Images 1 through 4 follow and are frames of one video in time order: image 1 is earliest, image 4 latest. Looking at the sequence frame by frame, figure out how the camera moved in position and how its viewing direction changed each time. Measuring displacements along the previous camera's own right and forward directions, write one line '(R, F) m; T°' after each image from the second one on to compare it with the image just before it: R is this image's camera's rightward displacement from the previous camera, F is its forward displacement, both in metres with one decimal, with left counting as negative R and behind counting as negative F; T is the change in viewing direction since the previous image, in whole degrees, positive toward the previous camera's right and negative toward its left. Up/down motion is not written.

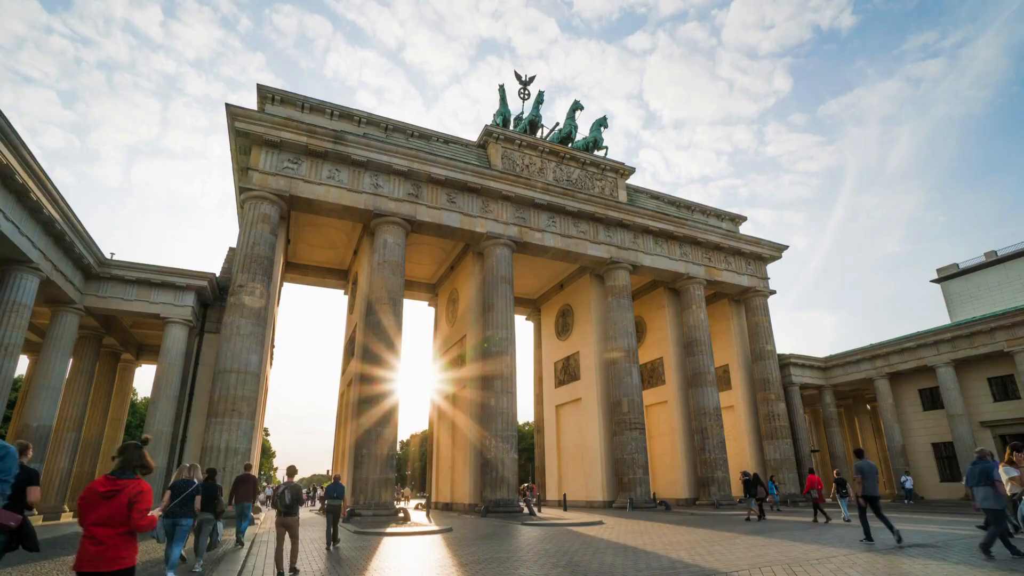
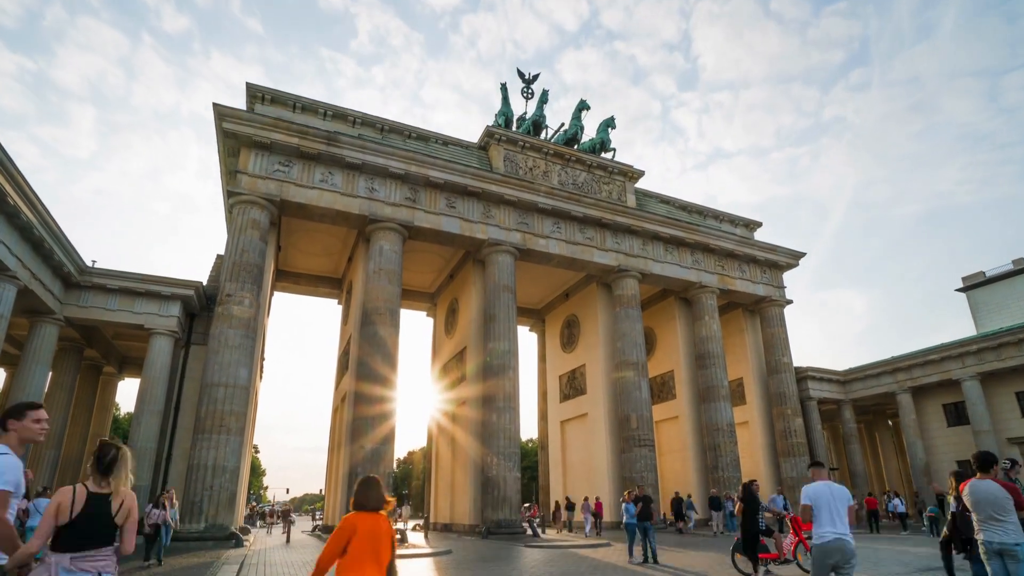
(0.0, +1.1) m; 0°
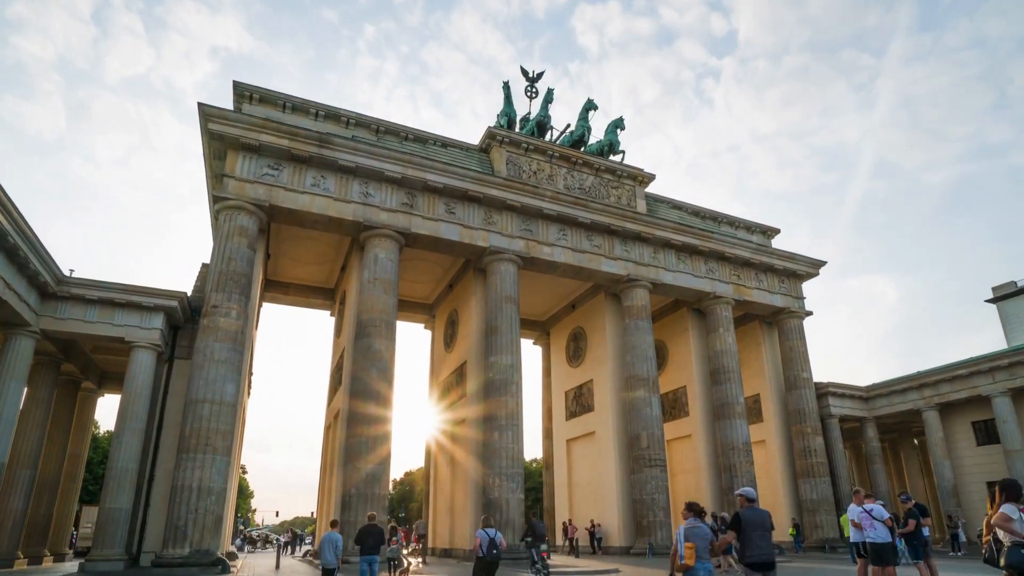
(0.0, +1.2) m; 0°
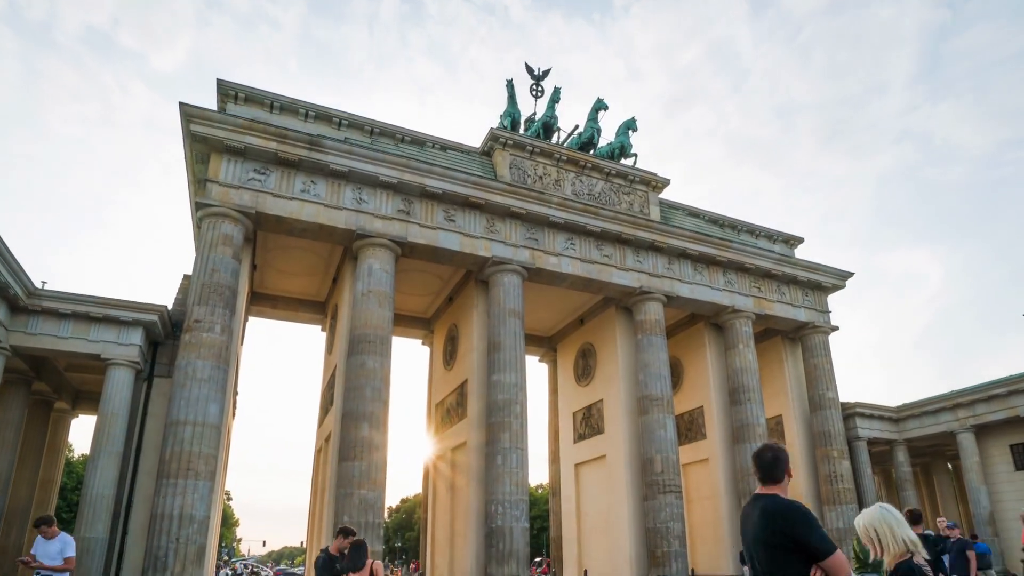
(0.0, +1.3) m; 0°
